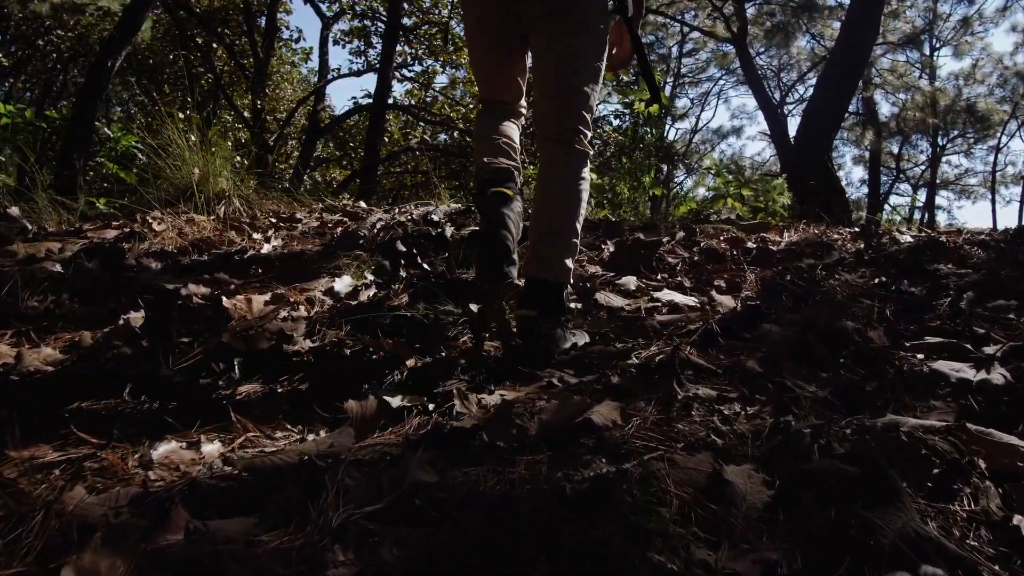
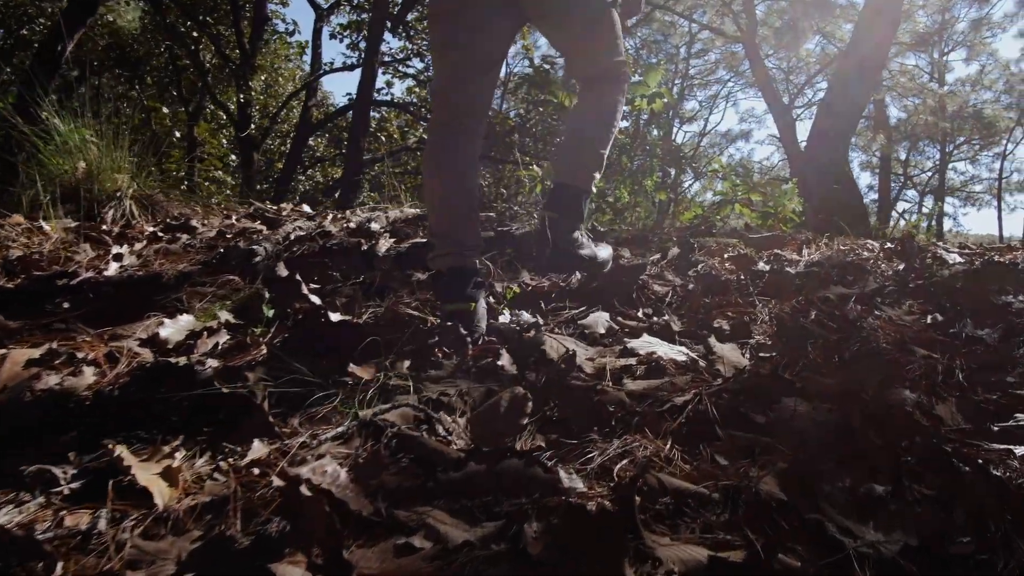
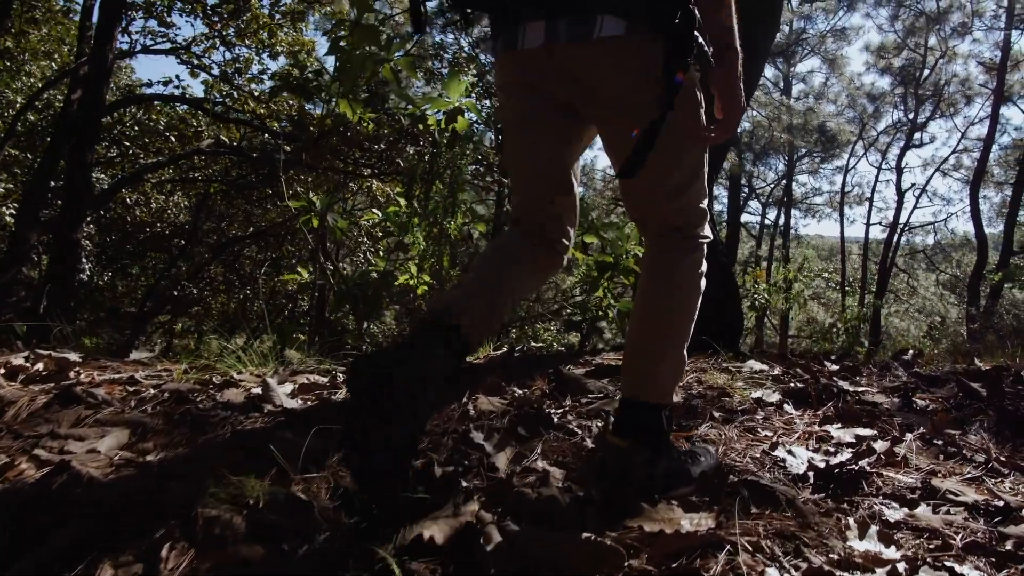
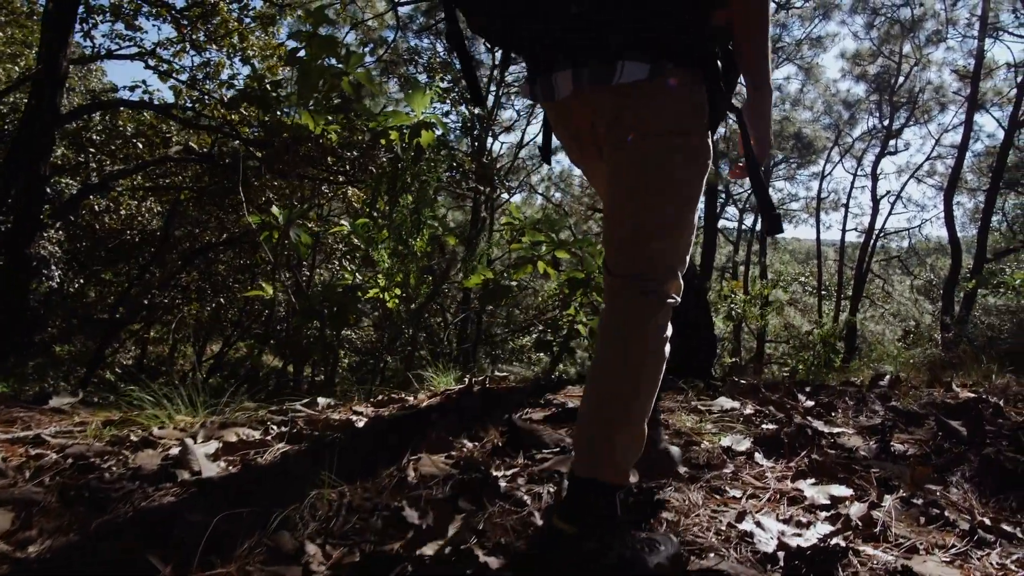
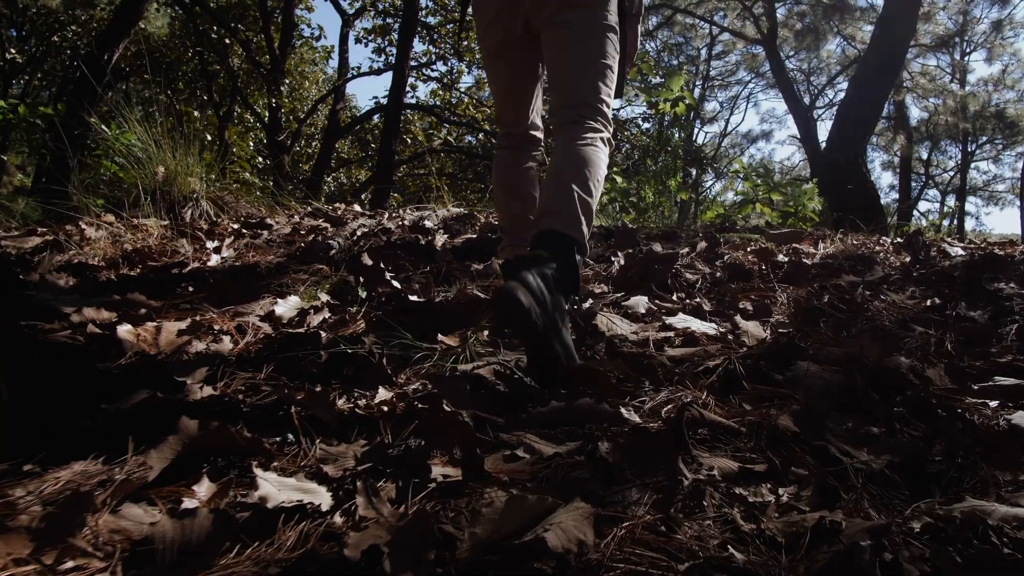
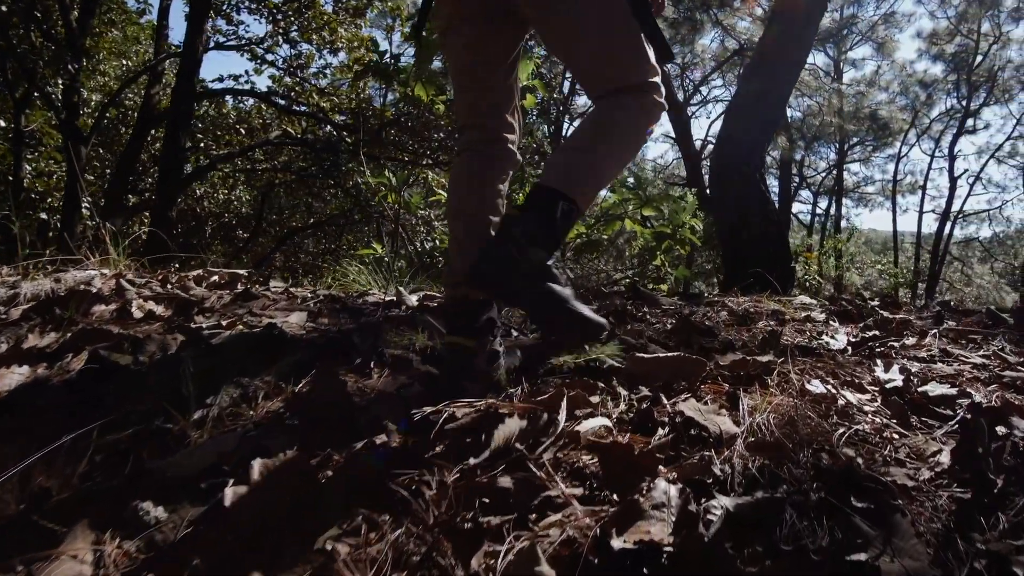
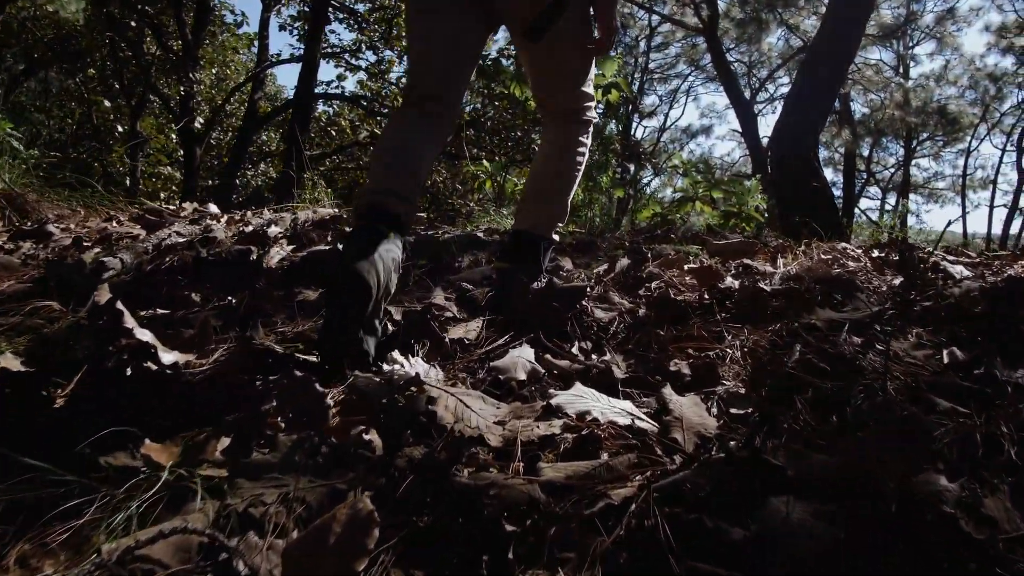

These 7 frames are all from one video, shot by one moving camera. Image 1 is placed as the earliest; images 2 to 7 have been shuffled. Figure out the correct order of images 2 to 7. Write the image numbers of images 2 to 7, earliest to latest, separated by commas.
5, 2, 7, 6, 3, 4
